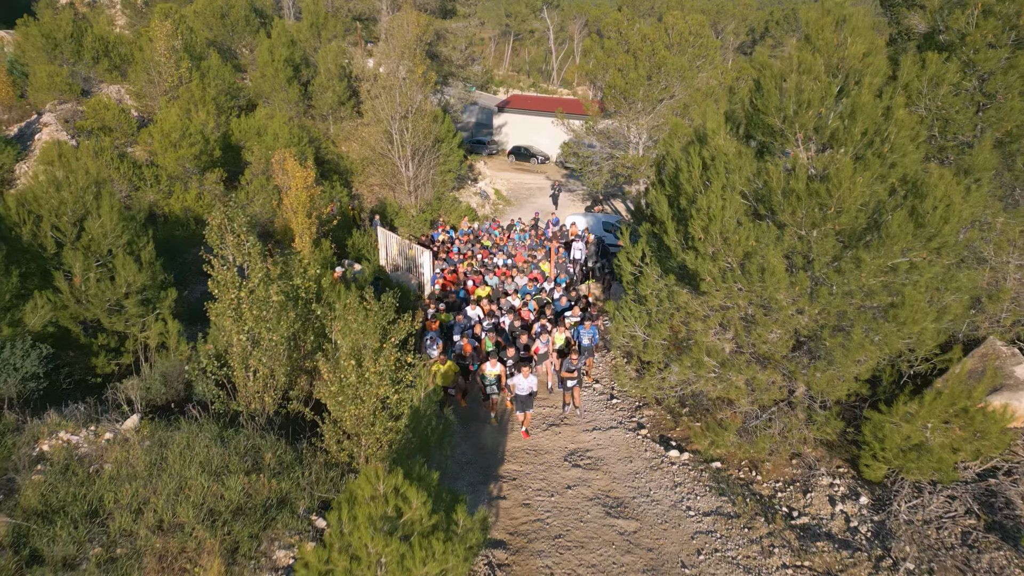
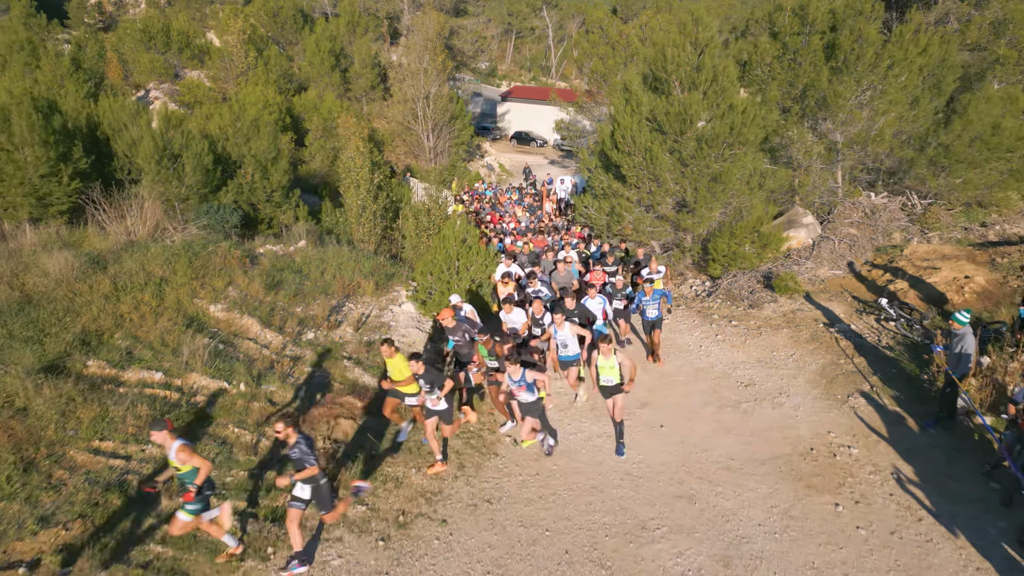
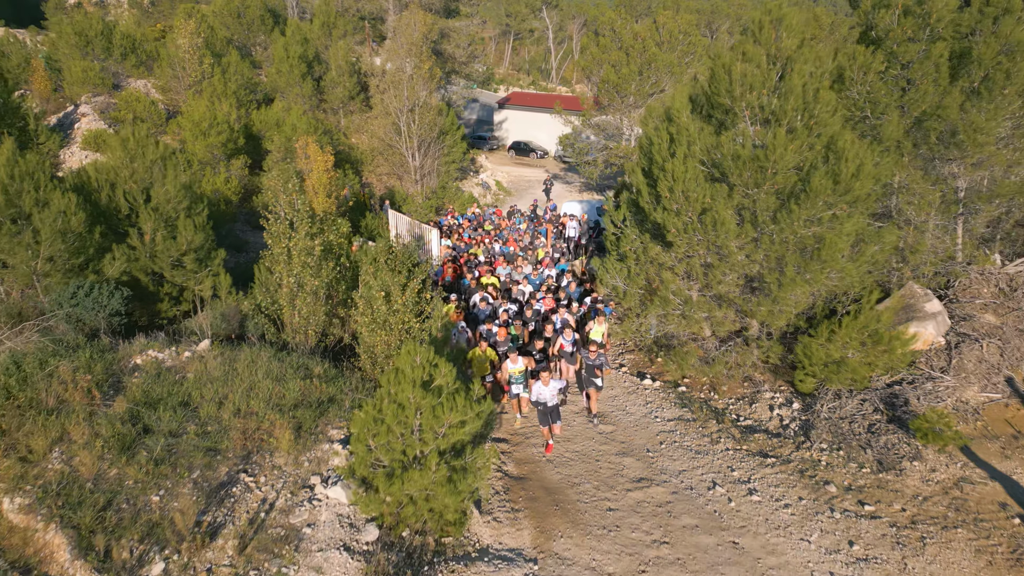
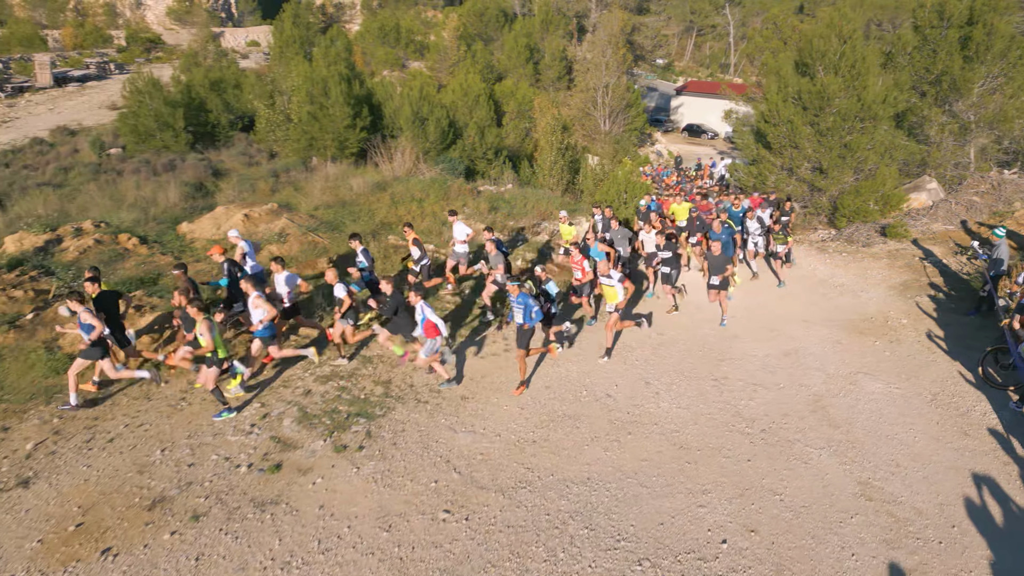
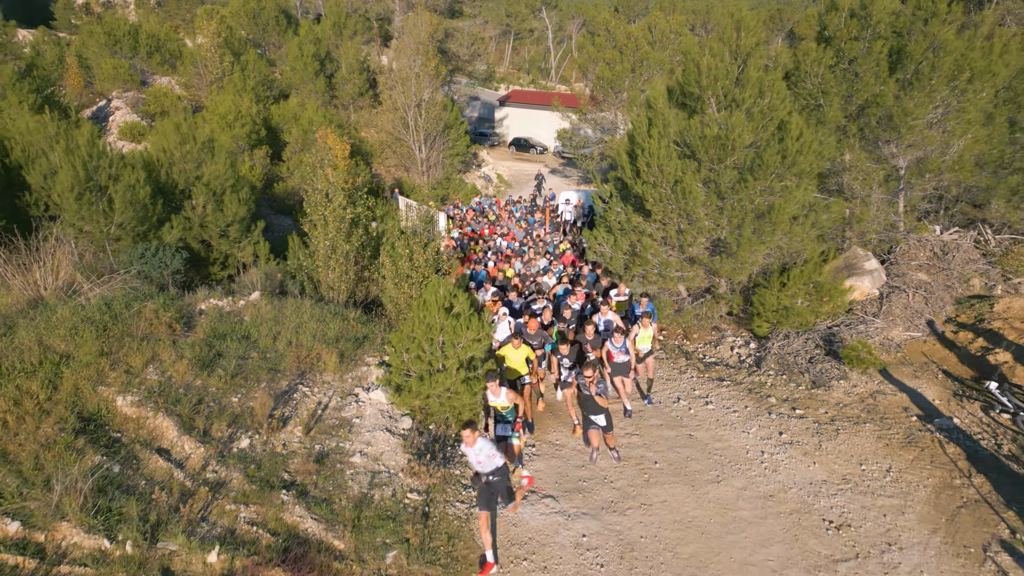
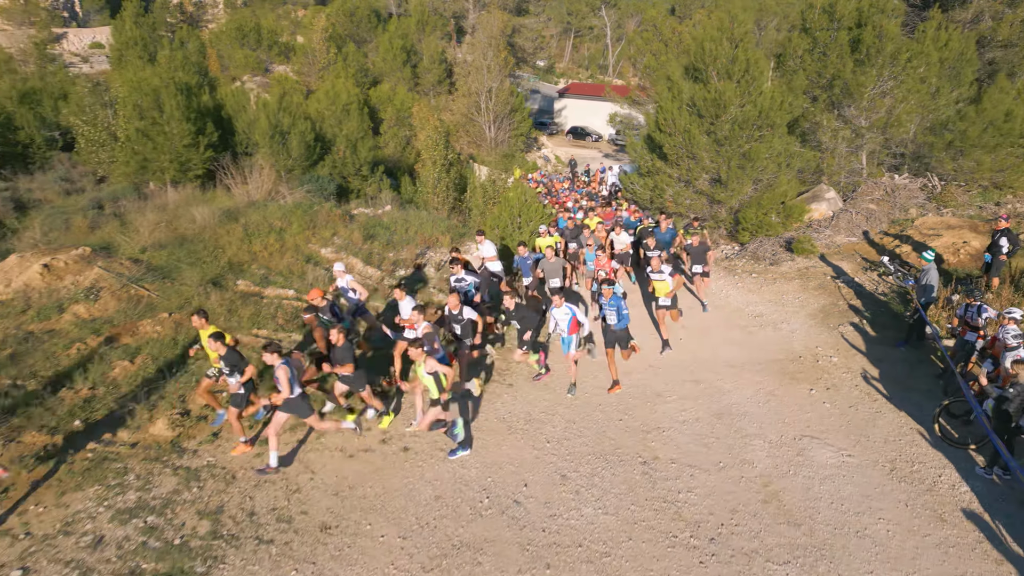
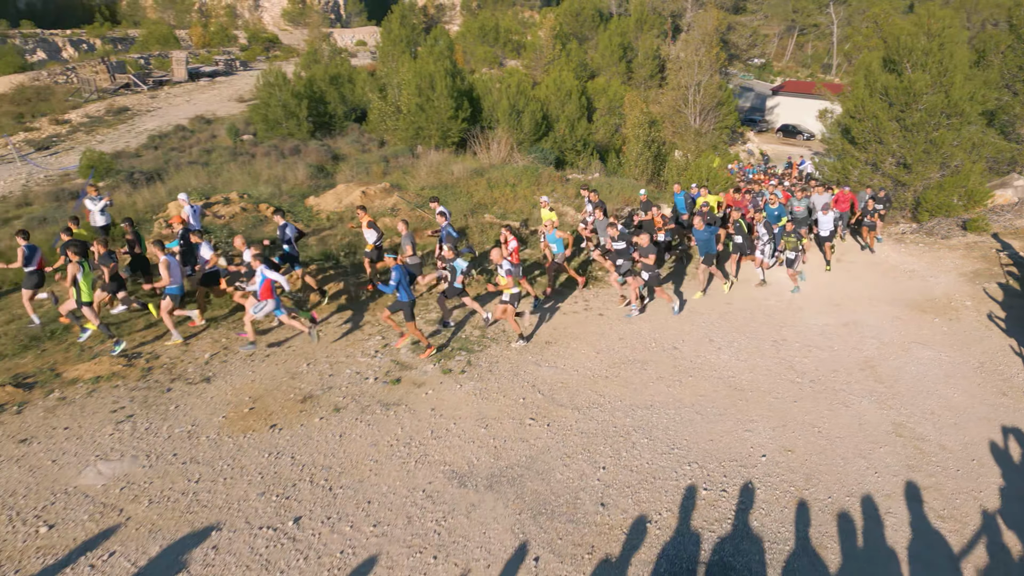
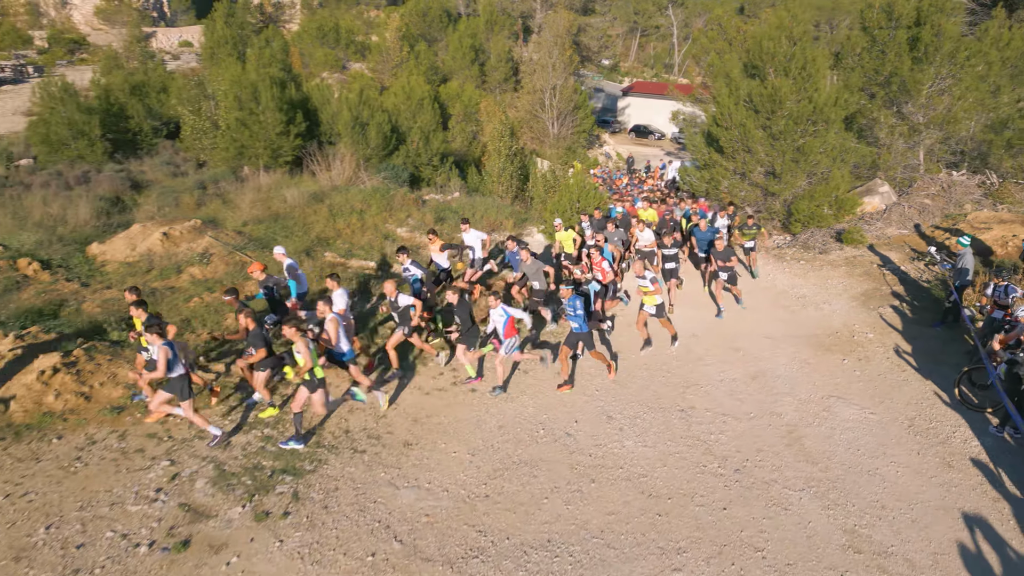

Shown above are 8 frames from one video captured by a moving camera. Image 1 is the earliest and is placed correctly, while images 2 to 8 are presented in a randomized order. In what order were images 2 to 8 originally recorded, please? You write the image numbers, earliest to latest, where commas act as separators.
3, 5, 2, 6, 8, 4, 7
